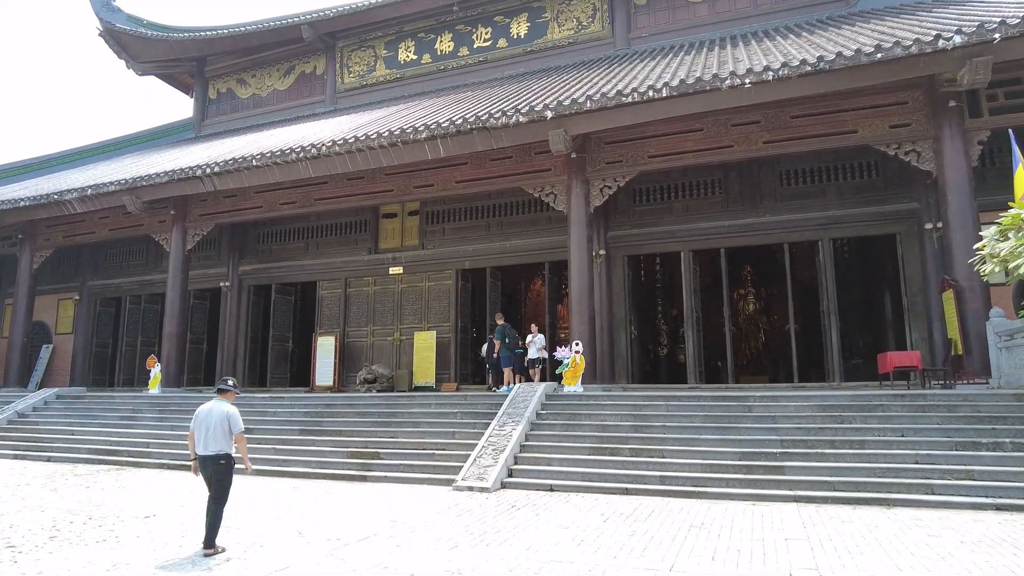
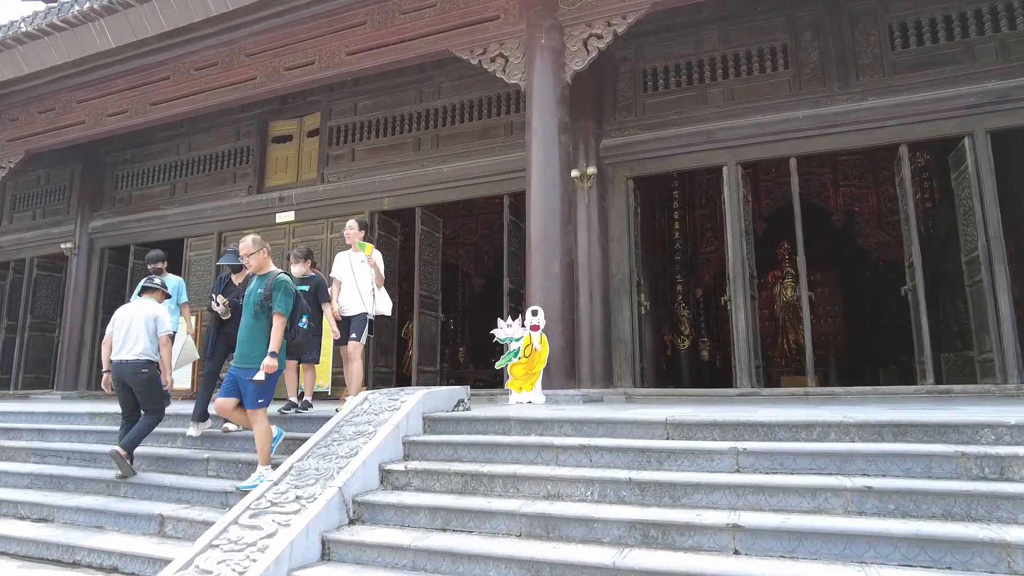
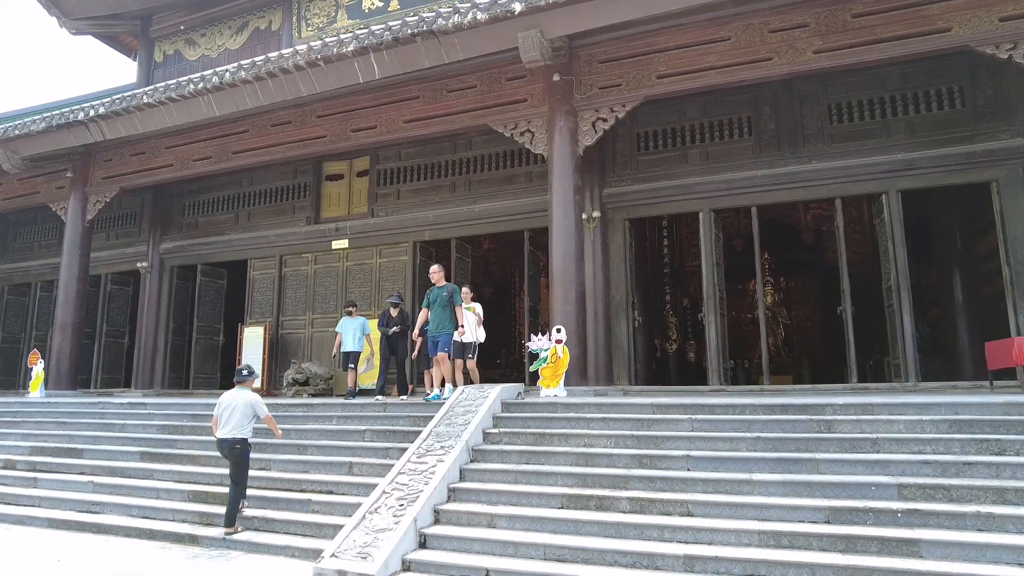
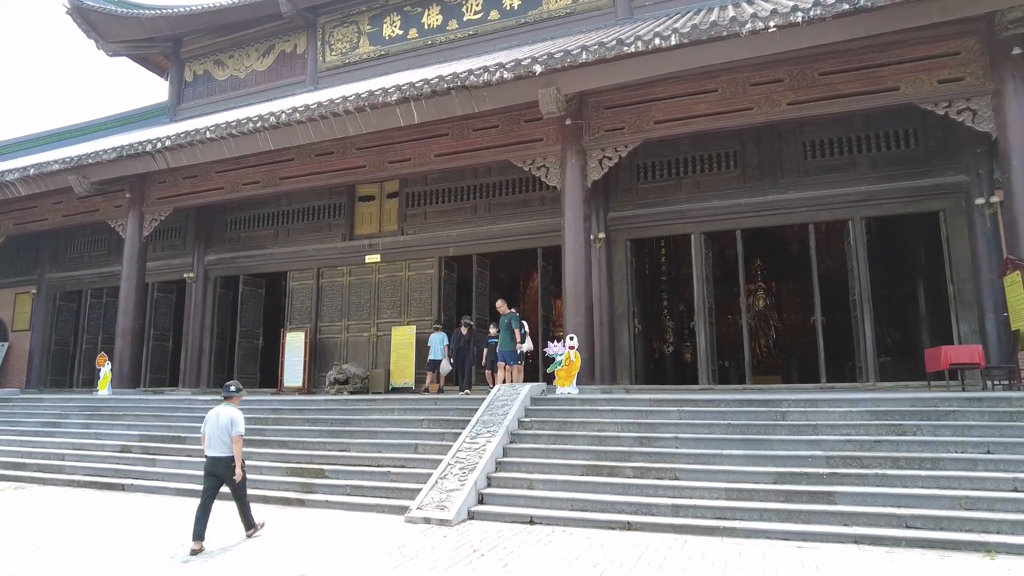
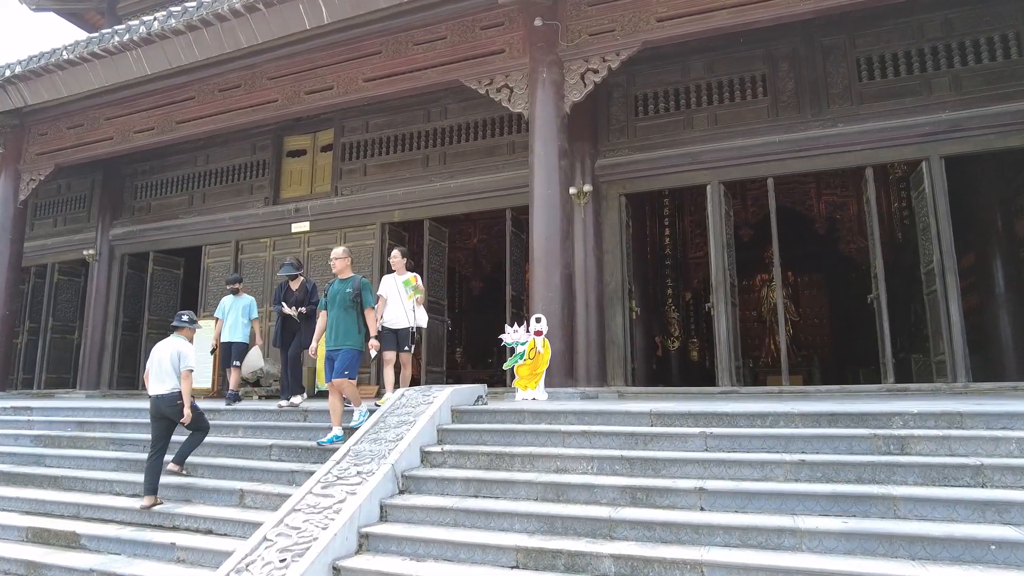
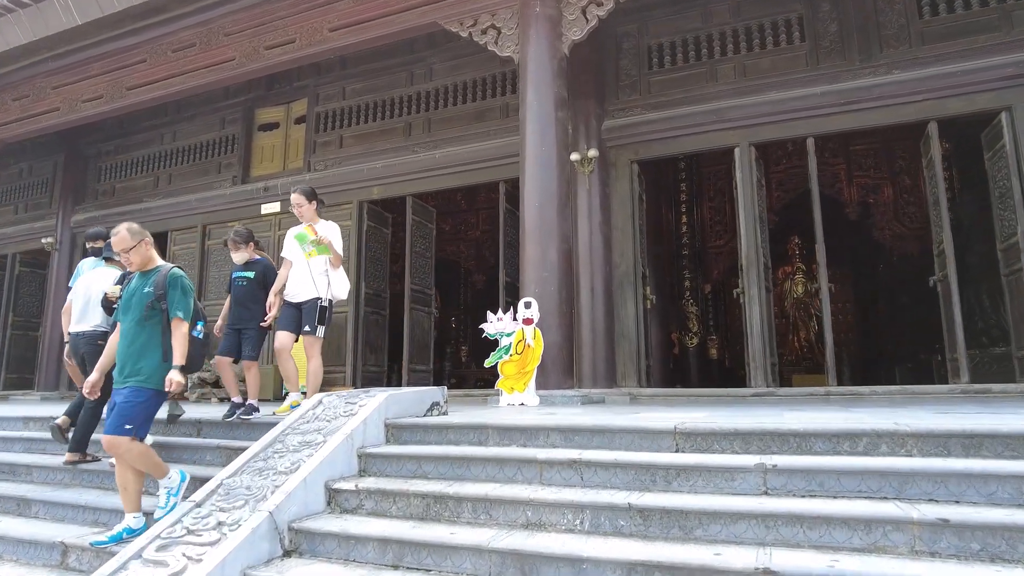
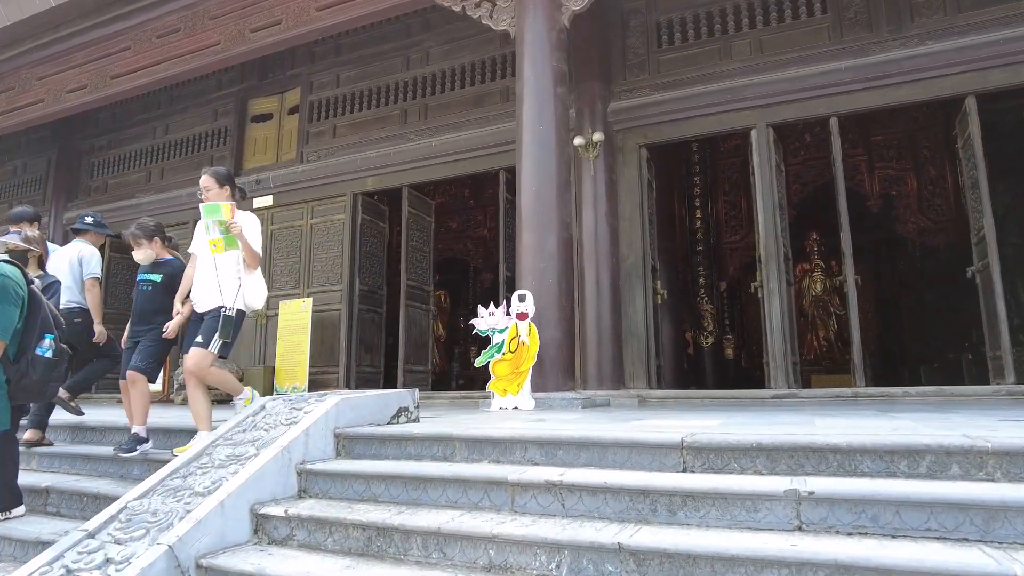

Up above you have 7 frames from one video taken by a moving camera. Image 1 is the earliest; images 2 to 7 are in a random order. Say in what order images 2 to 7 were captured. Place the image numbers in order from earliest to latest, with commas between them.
4, 3, 5, 2, 6, 7
